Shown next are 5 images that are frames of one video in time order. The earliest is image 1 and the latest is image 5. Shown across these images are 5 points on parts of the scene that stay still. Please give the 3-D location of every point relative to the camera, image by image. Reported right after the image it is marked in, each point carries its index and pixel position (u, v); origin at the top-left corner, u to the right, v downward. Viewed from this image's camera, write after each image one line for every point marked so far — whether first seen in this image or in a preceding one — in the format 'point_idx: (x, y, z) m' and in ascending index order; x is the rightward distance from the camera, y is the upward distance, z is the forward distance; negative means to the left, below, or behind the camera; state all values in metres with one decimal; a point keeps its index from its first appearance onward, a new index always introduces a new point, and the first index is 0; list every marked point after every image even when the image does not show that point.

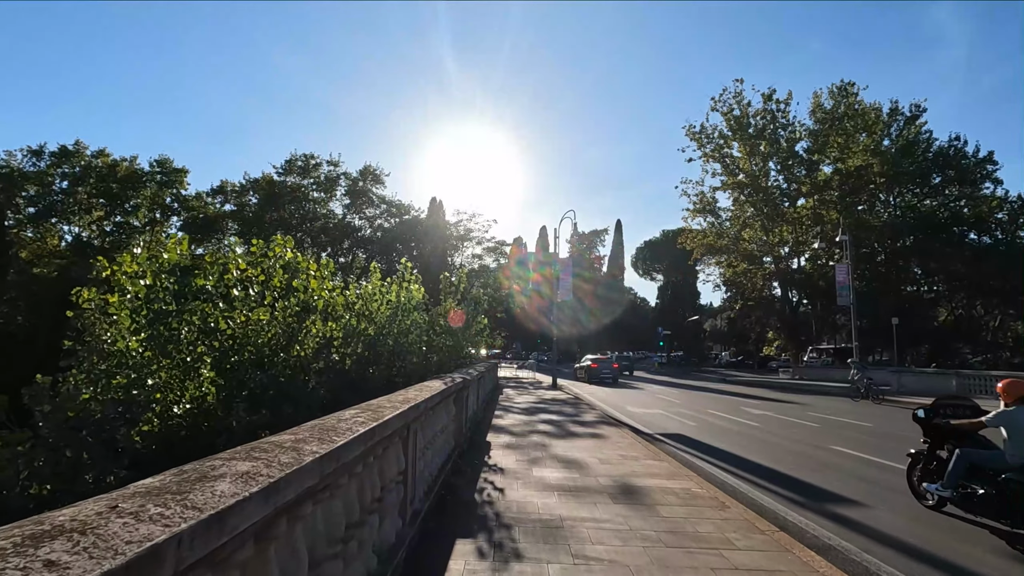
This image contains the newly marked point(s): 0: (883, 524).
0: (+3.9, -2.5, +6.9) m
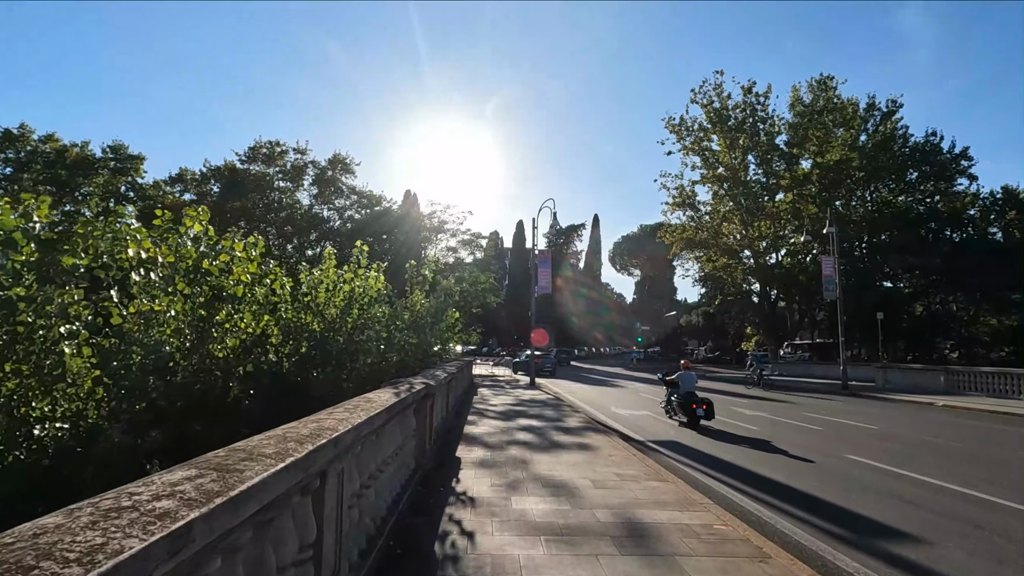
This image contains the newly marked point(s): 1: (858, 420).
0: (+3.7, -2.3, +5.5) m
1: (+10.2, -3.9, +19.4) m
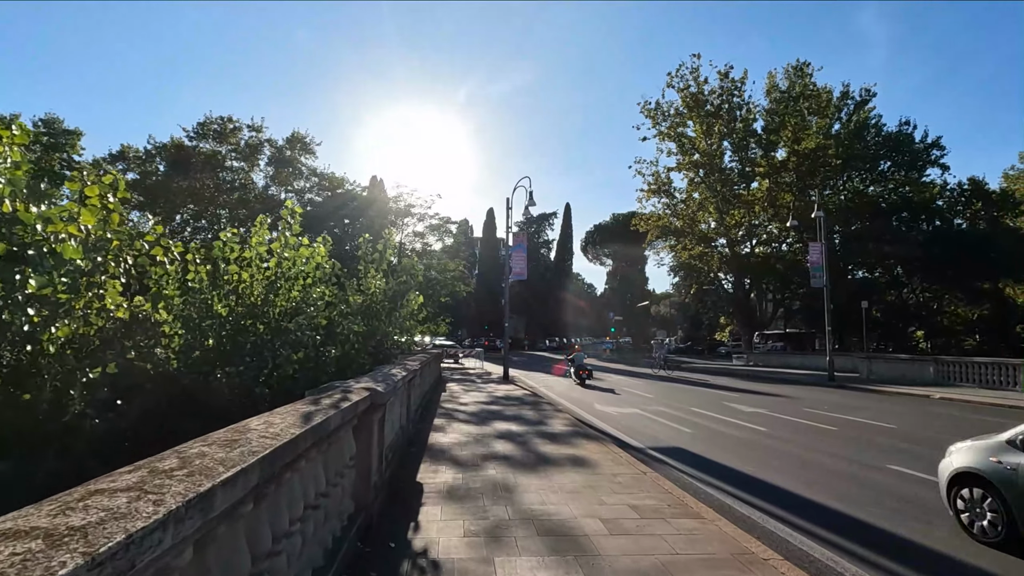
0: (+3.6, -2.1, +3.6) m
1: (+9.5, -3.4, +17.8) m
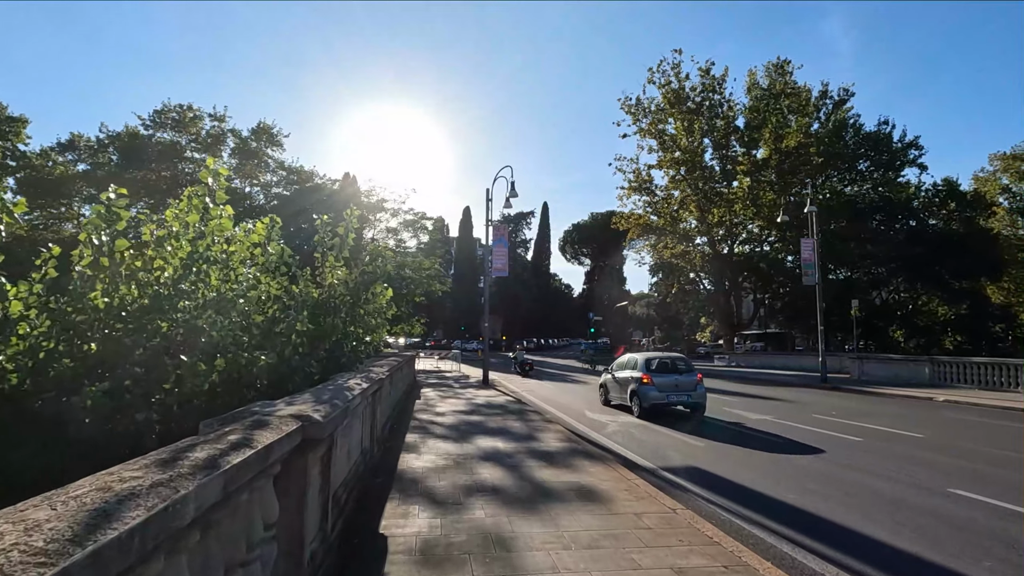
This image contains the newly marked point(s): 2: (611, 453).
0: (+3.7, -2.0, +2.1) m
1: (+9.0, -3.3, +16.5) m
2: (+1.4, -2.4, +9.5) m
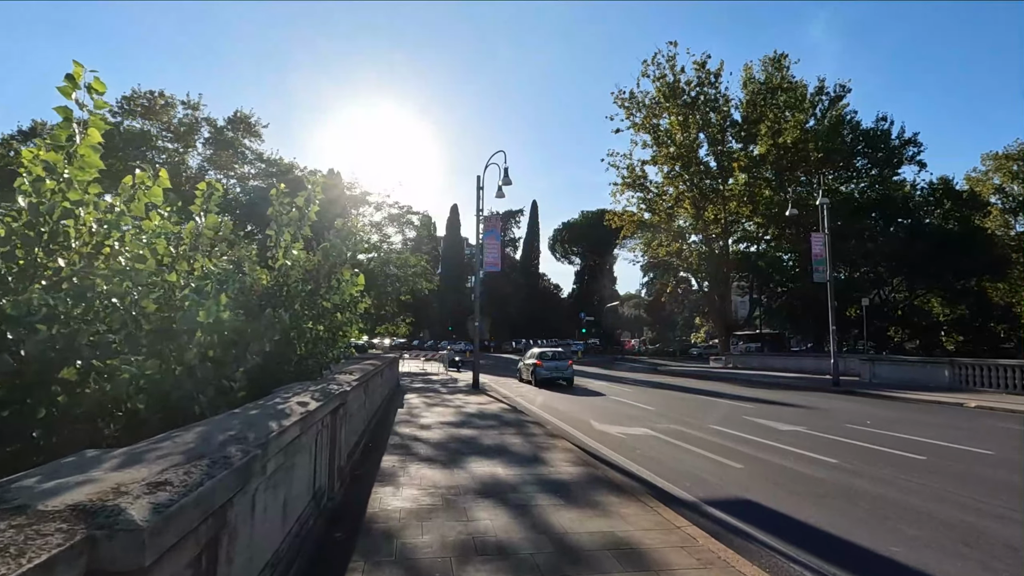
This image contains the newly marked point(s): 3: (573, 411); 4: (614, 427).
0: (+3.9, -1.8, +0.3) m
1: (+8.9, -3.2, +14.8) m
2: (+1.5, -2.2, +7.7) m
3: (+1.5, -3.0, +16.3) m
4: (+2.1, -2.9, +13.5) m
